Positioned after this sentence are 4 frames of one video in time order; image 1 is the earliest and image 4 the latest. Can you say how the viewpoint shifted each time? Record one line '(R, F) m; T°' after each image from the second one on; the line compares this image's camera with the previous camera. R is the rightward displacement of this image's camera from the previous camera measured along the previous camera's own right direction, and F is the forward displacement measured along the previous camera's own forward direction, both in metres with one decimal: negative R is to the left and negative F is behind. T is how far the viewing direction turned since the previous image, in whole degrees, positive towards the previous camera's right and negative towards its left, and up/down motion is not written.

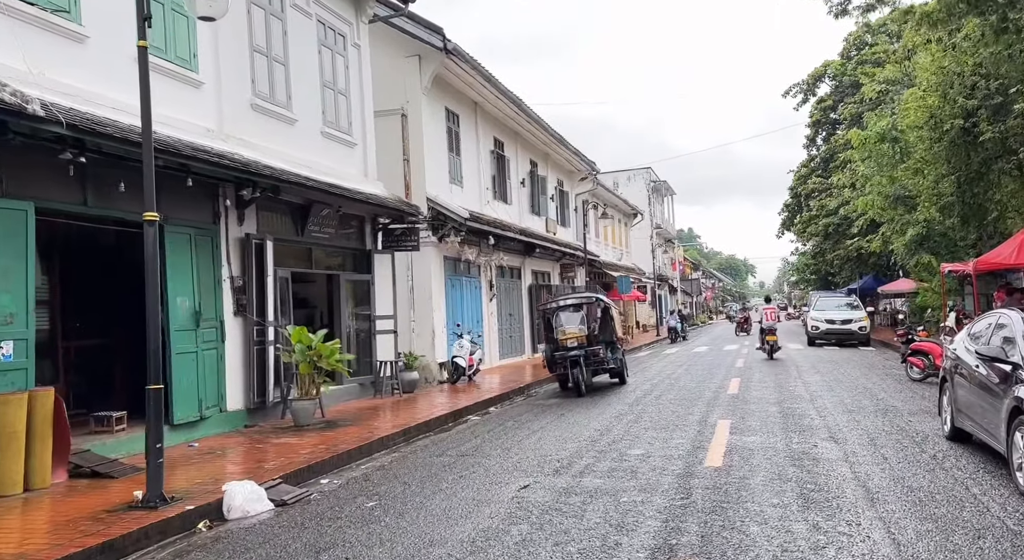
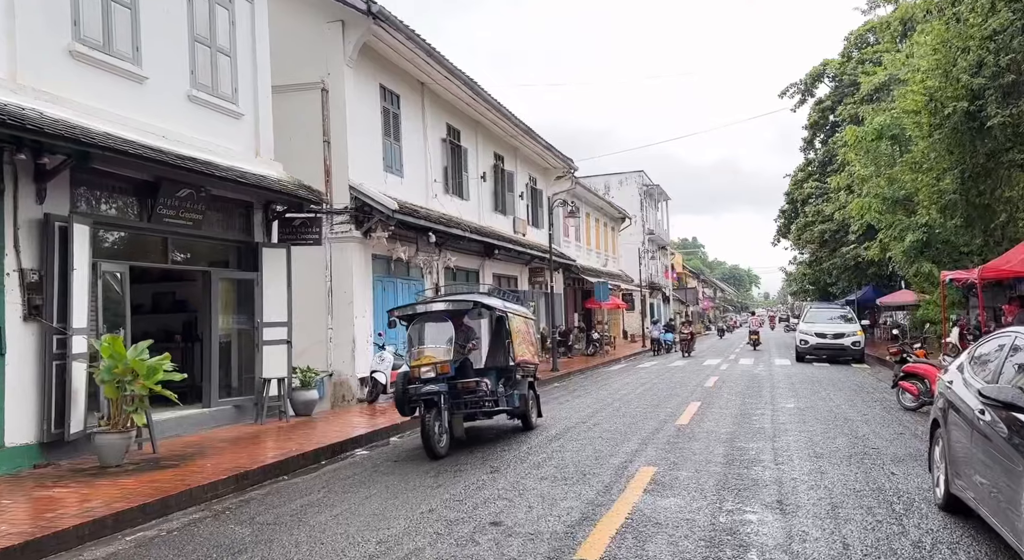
(+1.3, +2.3) m; 0°
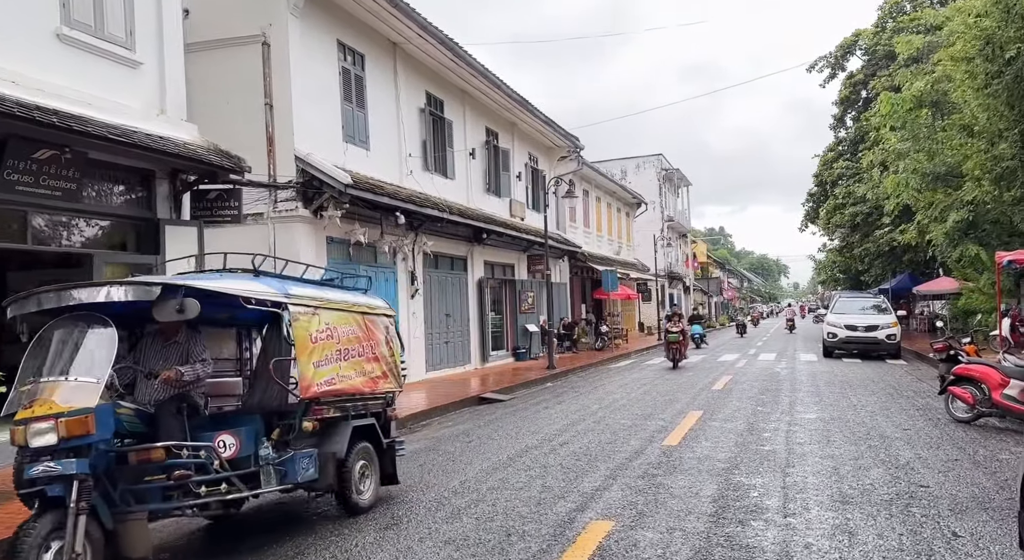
(+0.8, +2.2) m; -2°
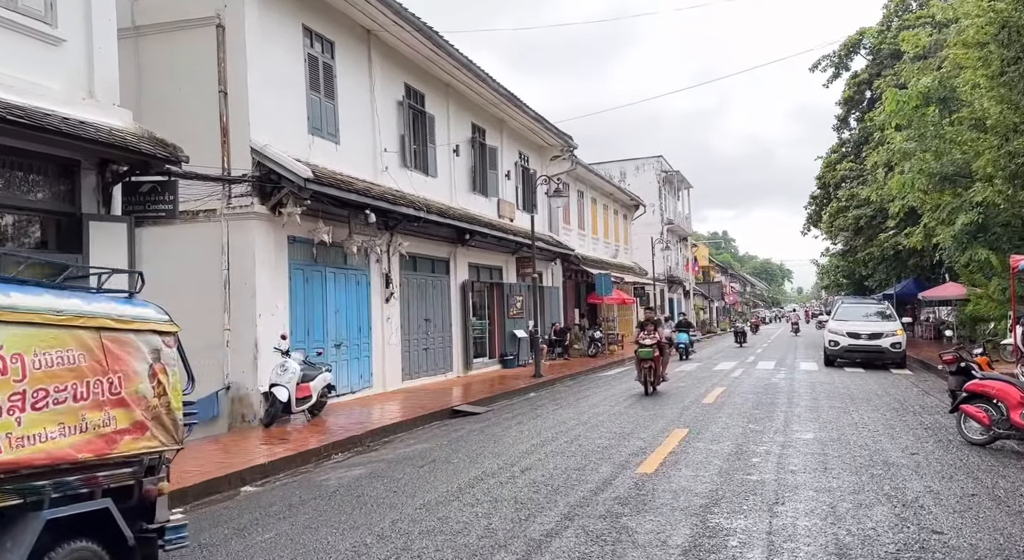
(+0.4, +1.0) m; 0°
